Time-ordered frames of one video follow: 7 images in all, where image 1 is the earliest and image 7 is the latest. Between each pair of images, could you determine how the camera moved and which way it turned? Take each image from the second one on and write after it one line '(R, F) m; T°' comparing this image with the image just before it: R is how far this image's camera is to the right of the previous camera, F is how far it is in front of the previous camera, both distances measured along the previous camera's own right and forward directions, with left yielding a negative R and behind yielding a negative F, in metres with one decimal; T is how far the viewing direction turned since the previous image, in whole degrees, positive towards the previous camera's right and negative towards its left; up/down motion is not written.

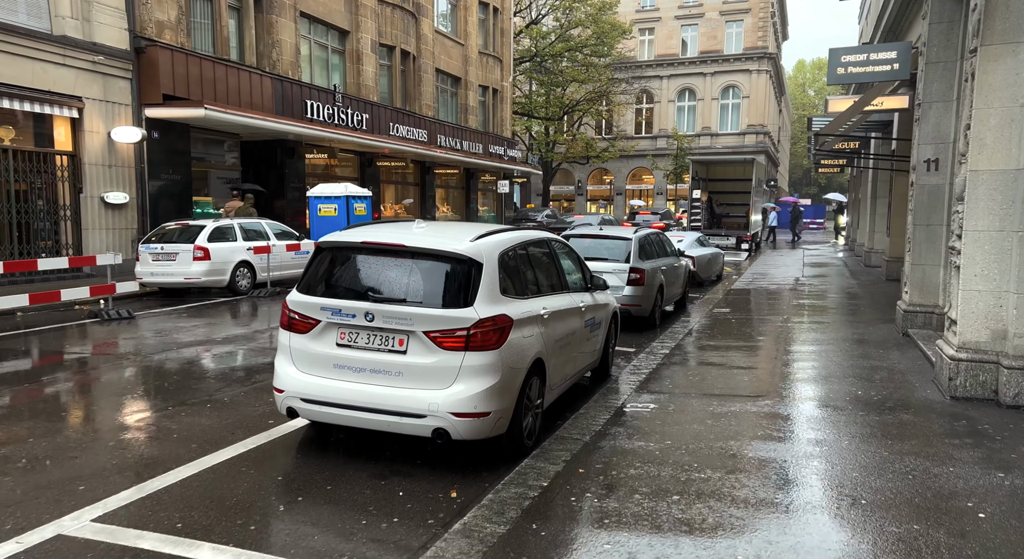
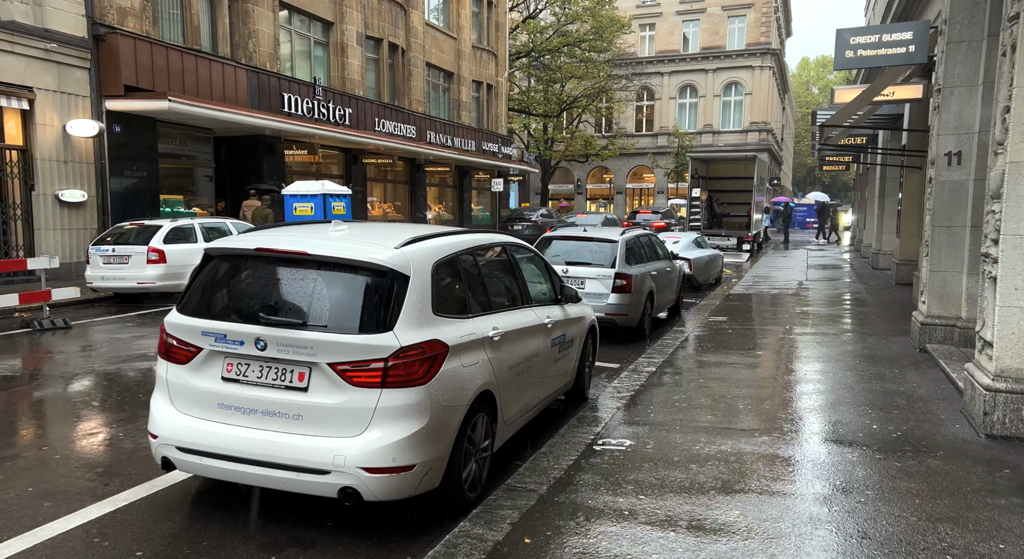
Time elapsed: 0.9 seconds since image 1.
(+0.4, +0.9) m; 0°
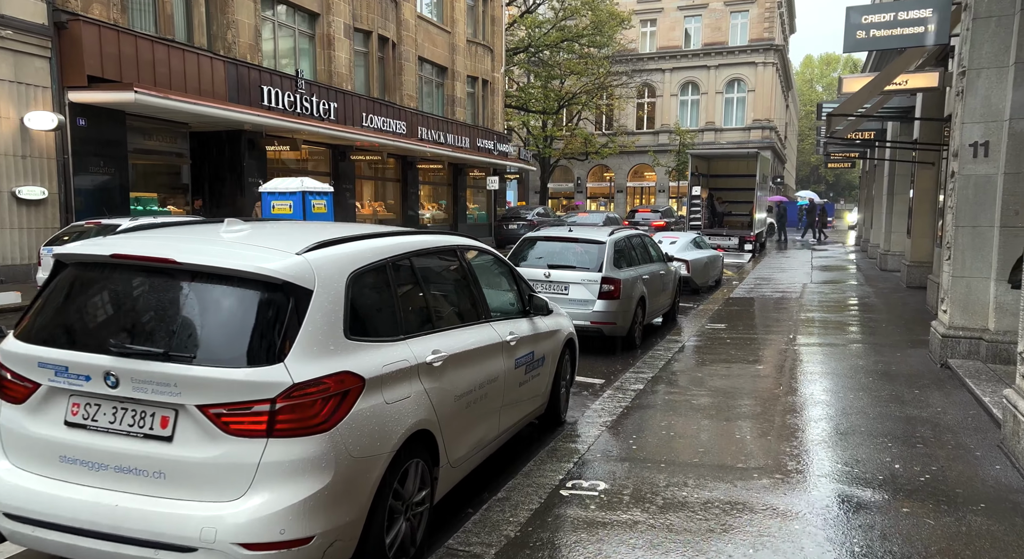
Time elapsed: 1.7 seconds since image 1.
(+0.3, +0.8) m; 0°
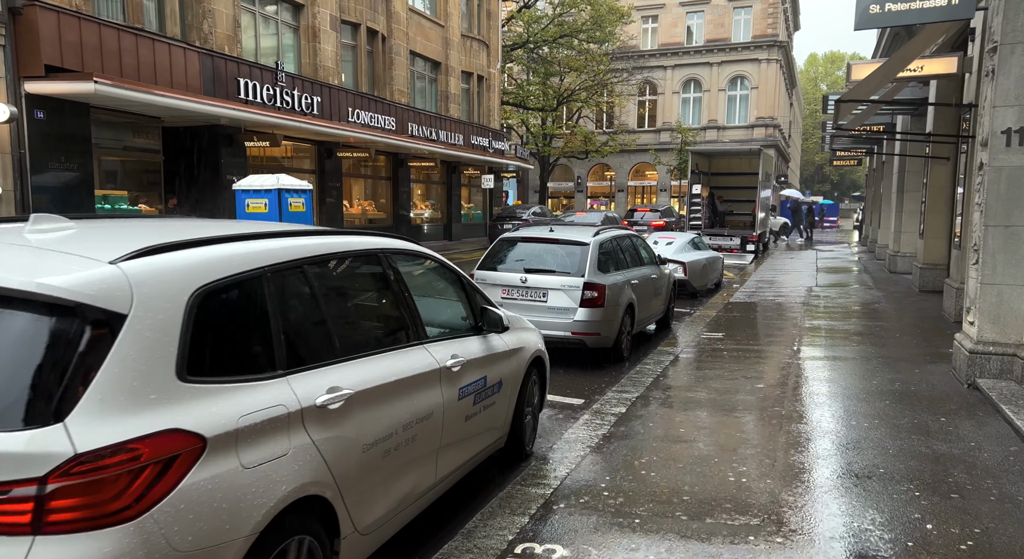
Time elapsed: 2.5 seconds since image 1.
(+0.3, +0.9) m; 0°
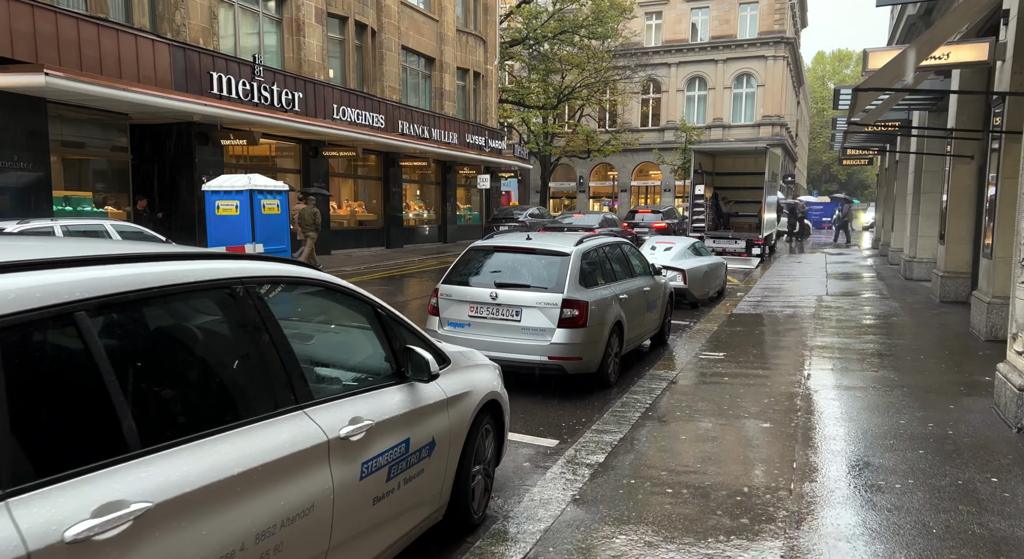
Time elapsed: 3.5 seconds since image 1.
(+0.3, +1.0) m; 0°
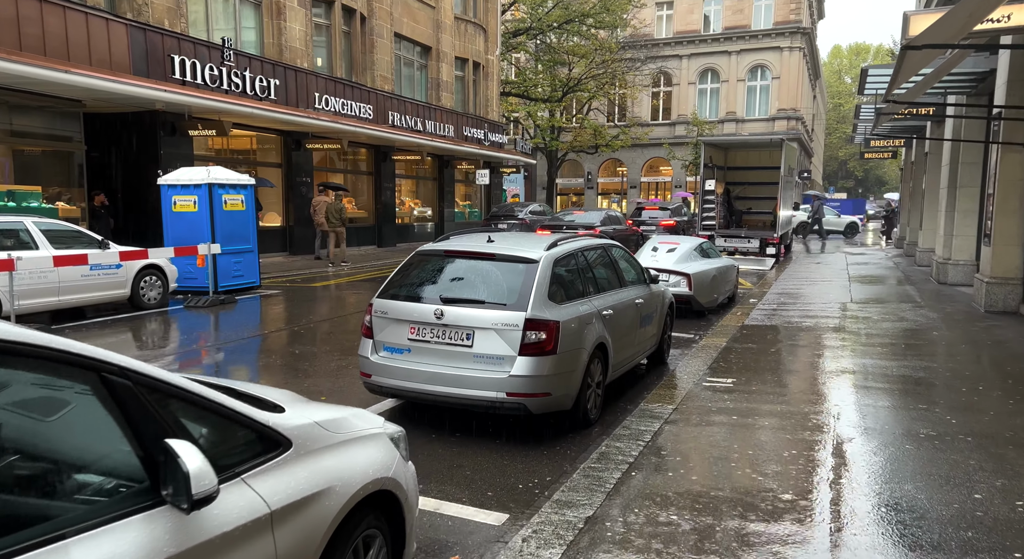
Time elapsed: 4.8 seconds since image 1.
(+0.5, +1.4) m; -1°
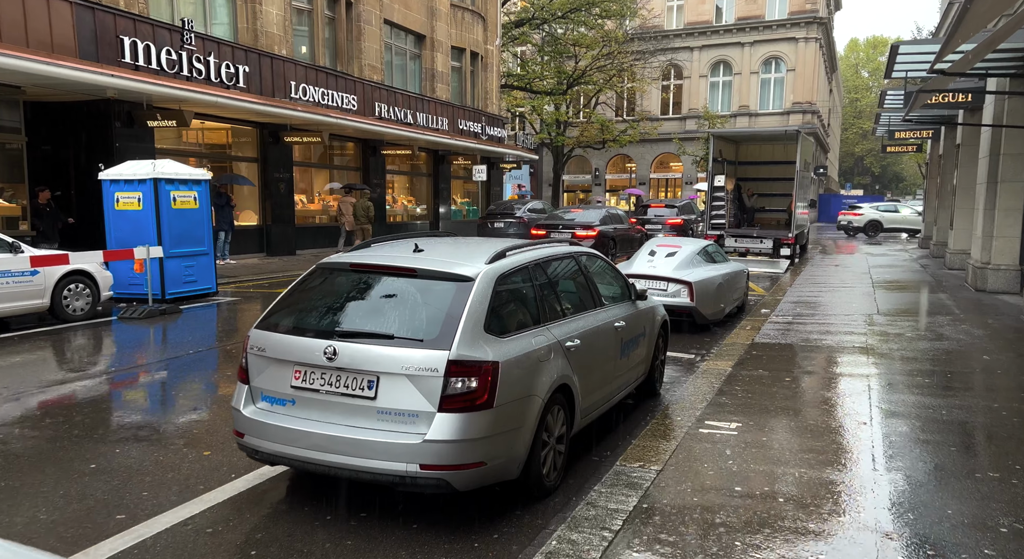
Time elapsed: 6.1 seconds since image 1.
(+0.5, +1.4) m; -1°
